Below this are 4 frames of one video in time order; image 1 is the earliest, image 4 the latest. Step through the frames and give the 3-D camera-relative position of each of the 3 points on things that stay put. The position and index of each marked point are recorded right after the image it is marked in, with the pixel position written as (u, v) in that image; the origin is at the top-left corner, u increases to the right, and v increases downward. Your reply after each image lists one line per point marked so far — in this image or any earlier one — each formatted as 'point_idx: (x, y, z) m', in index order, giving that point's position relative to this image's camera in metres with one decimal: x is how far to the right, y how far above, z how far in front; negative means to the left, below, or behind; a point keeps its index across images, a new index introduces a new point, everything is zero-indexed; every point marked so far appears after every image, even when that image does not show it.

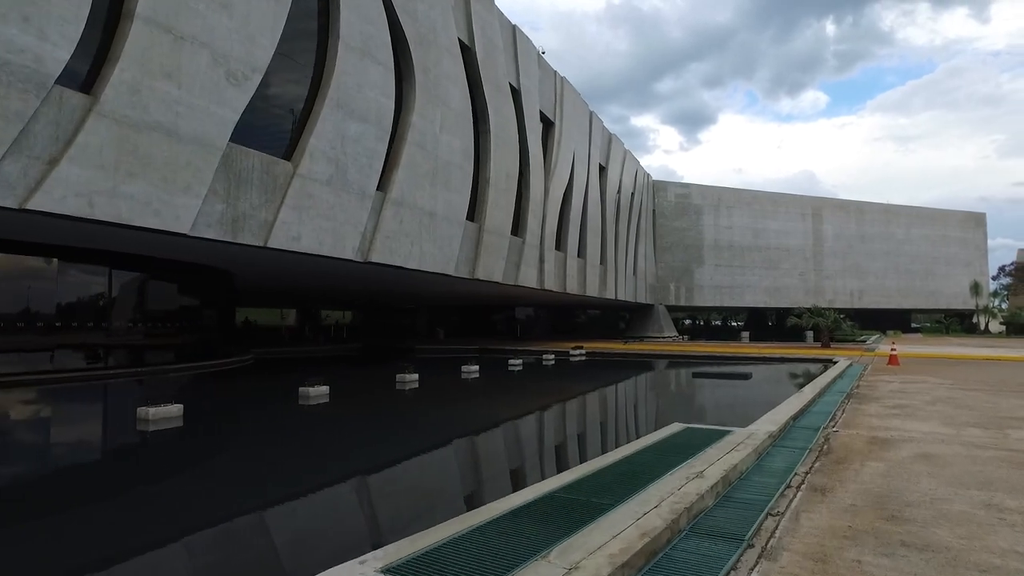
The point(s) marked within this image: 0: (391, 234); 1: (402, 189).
0: (-2.4, +1.0, +12.1) m
1: (-2.2, +1.9, +12.4) m
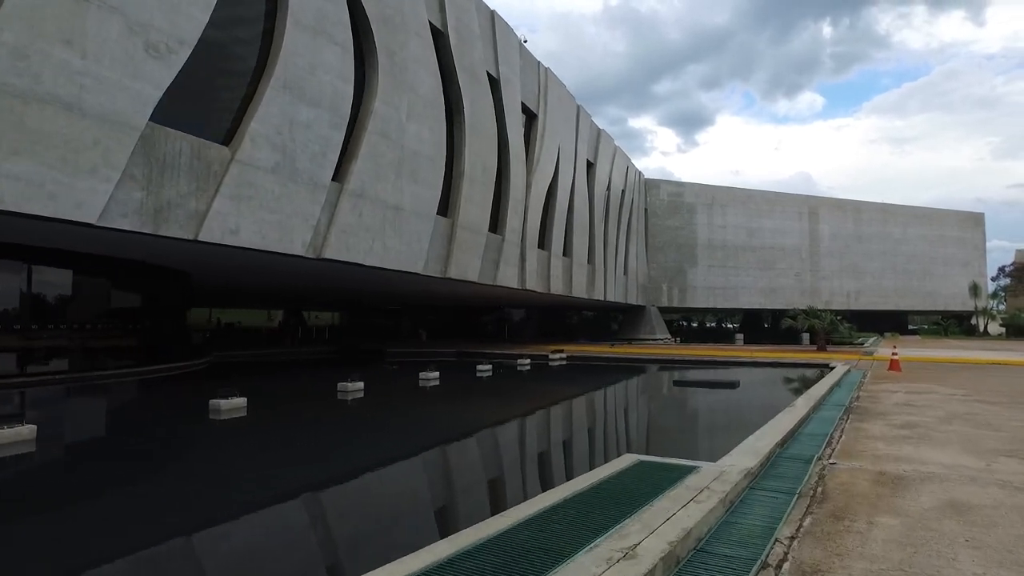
0: (-2.9, +1.1, +11.1) m
1: (-2.7, +2.0, +11.4) m
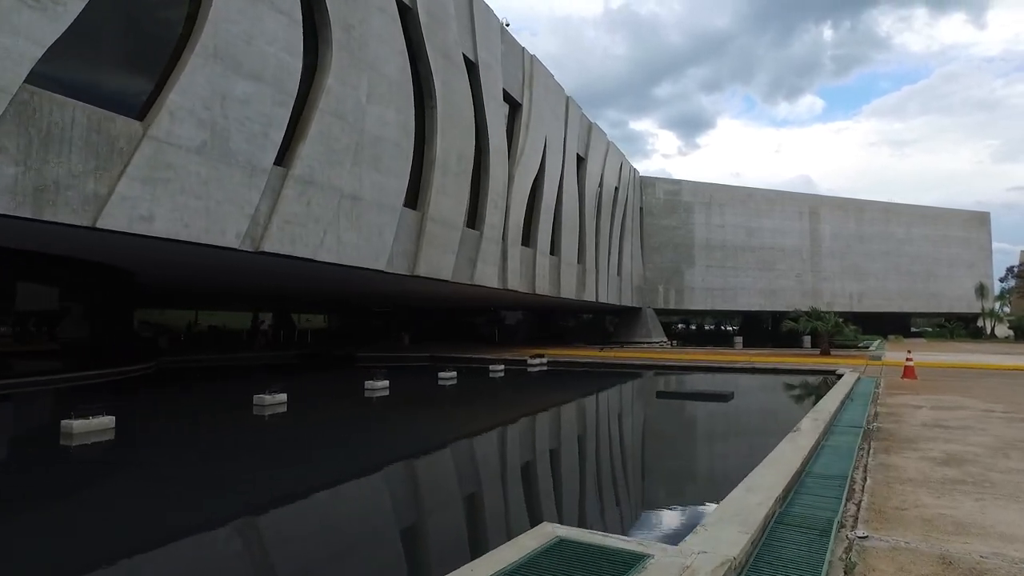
0: (-3.4, +1.1, +9.9) m
1: (-3.2, +2.0, +10.2) m
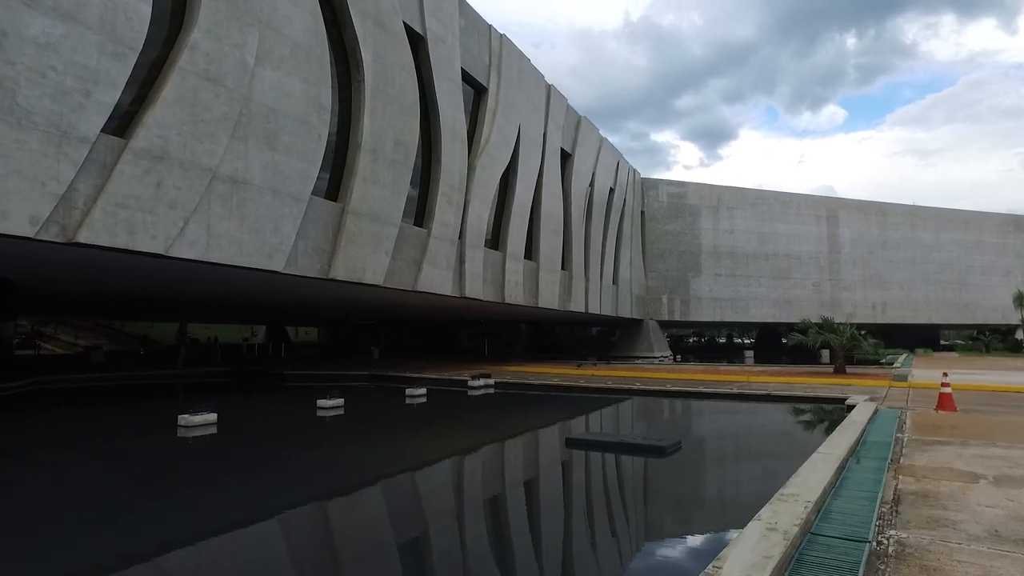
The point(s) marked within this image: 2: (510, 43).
0: (-4.6, +1.0, +7.7) m
1: (-4.4, +1.9, +8.0) m
2: (-0.1, +7.0, +17.9) m
